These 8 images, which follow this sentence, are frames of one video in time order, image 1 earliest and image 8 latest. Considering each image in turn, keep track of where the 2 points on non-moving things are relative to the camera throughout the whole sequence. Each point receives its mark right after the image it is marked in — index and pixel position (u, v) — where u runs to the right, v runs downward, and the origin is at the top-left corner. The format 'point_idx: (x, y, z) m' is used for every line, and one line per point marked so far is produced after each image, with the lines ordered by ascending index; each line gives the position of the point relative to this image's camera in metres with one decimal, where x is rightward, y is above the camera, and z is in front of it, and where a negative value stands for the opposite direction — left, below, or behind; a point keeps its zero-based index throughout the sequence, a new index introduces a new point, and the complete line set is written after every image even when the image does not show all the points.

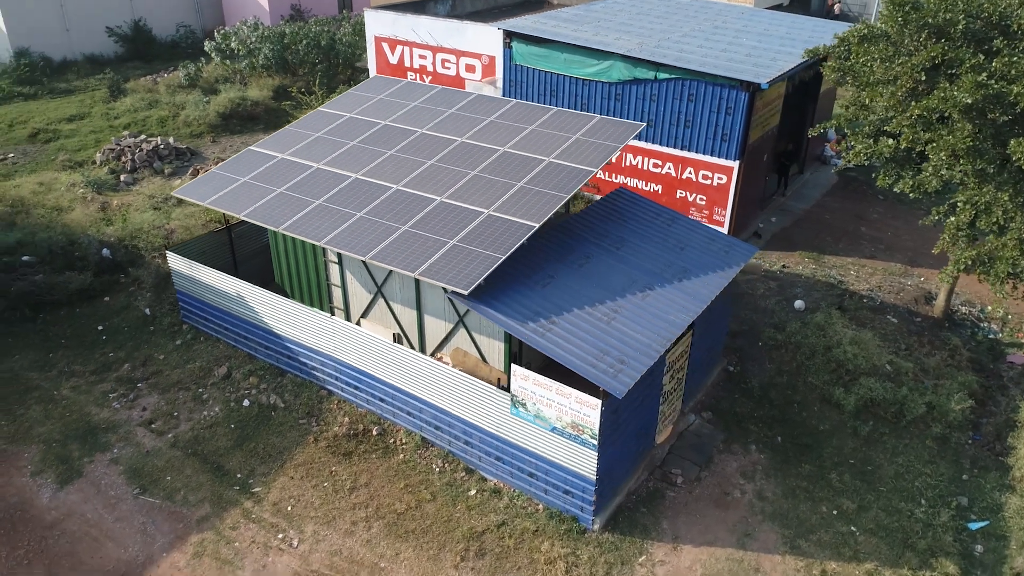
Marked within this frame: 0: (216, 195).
0: (-4.8, +1.6, +12.2) m
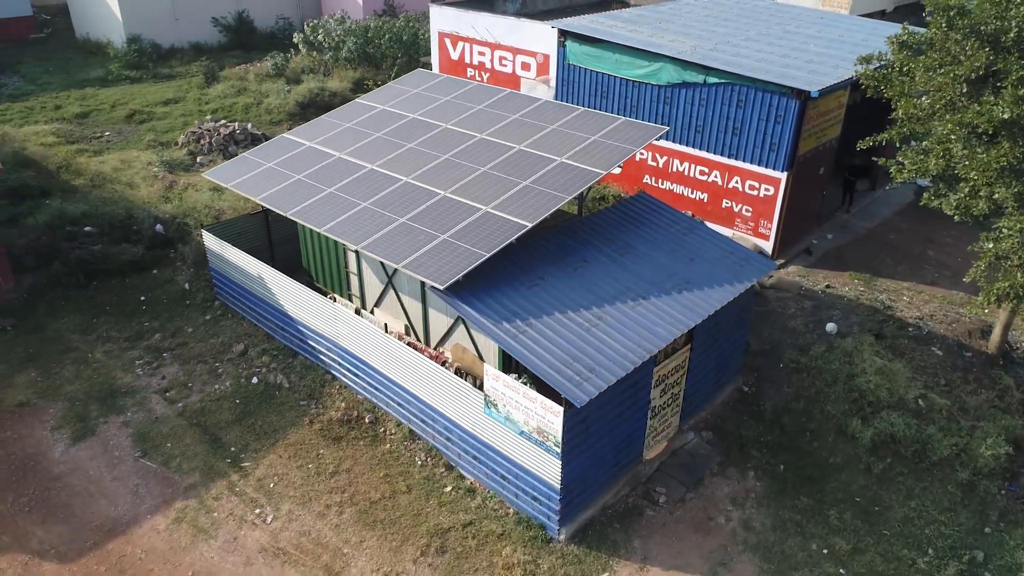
0: (-4.5, +1.9, +12.7) m
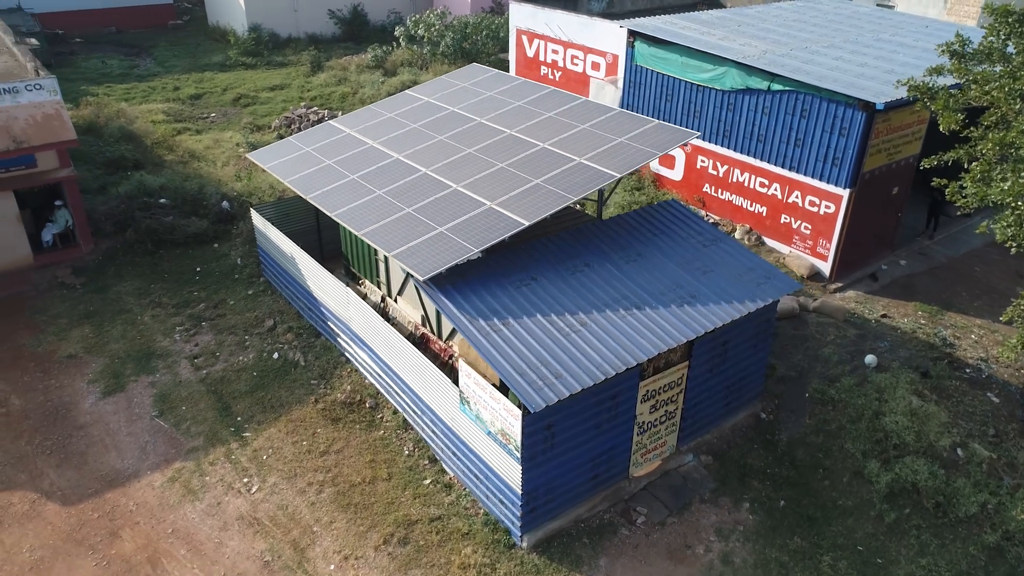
0: (-4.1, +2.3, +13.2) m
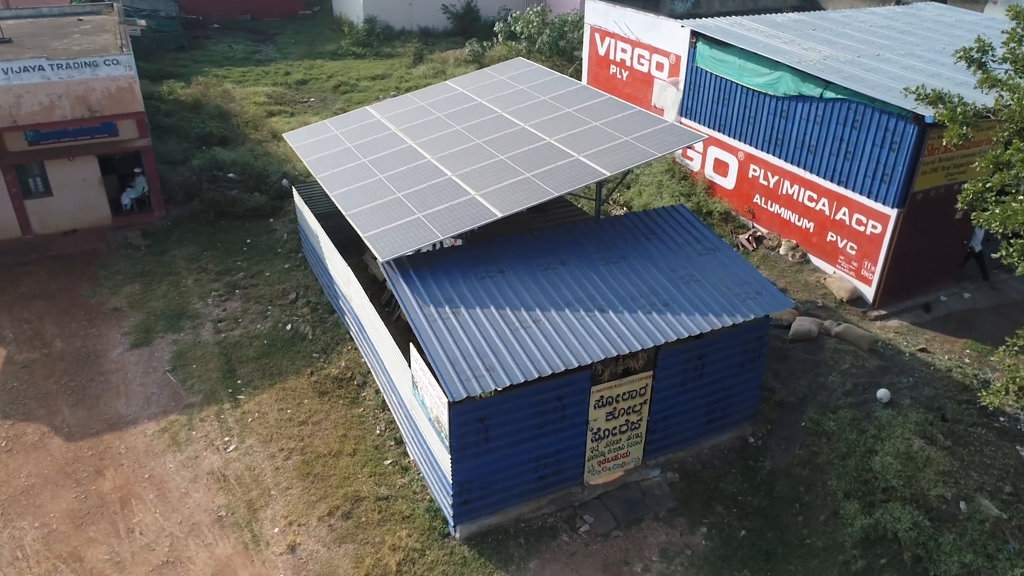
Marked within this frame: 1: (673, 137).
0: (-3.7, +2.7, +13.8) m
1: (+2.4, +2.3, +11.4) m
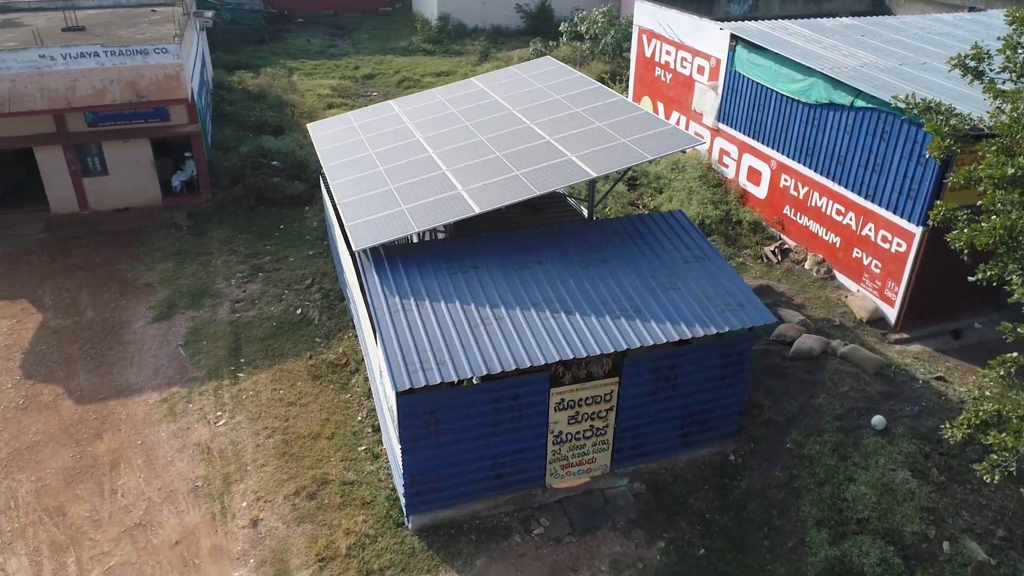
0: (-3.4, +3.0, +14.2) m
1: (+2.3, +2.2, +11.1) m
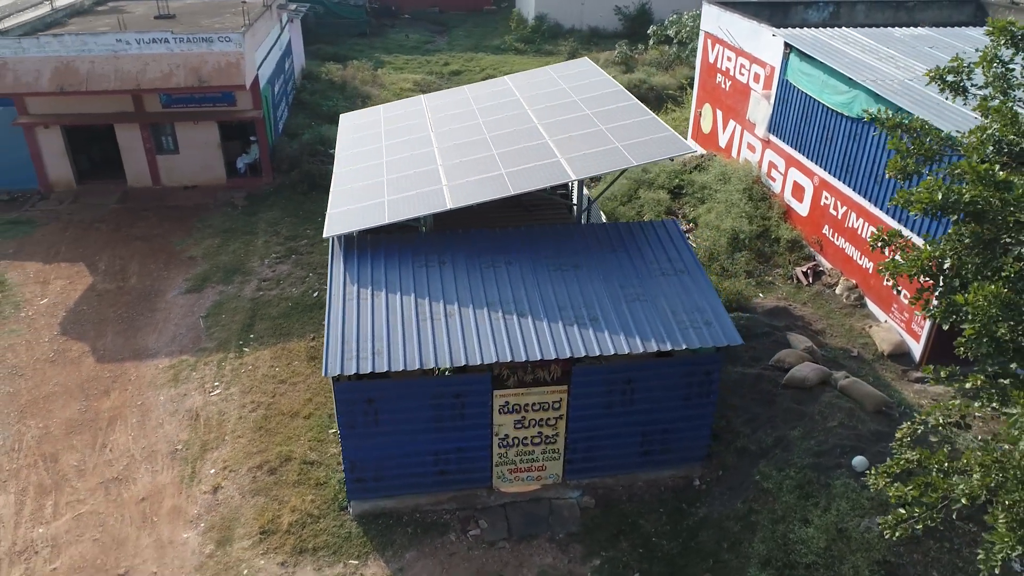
0: (-3.0, +3.2, +14.6) m
1: (+2.1, +2.0, +10.7) m
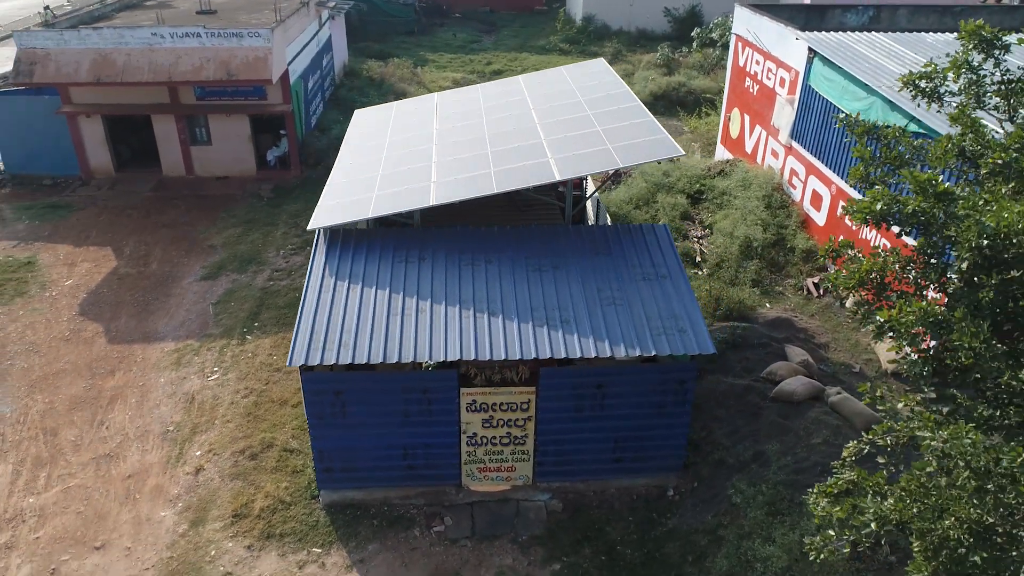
0: (-2.8, +3.3, +14.8) m
1: (+2.0, +1.9, +10.5) m
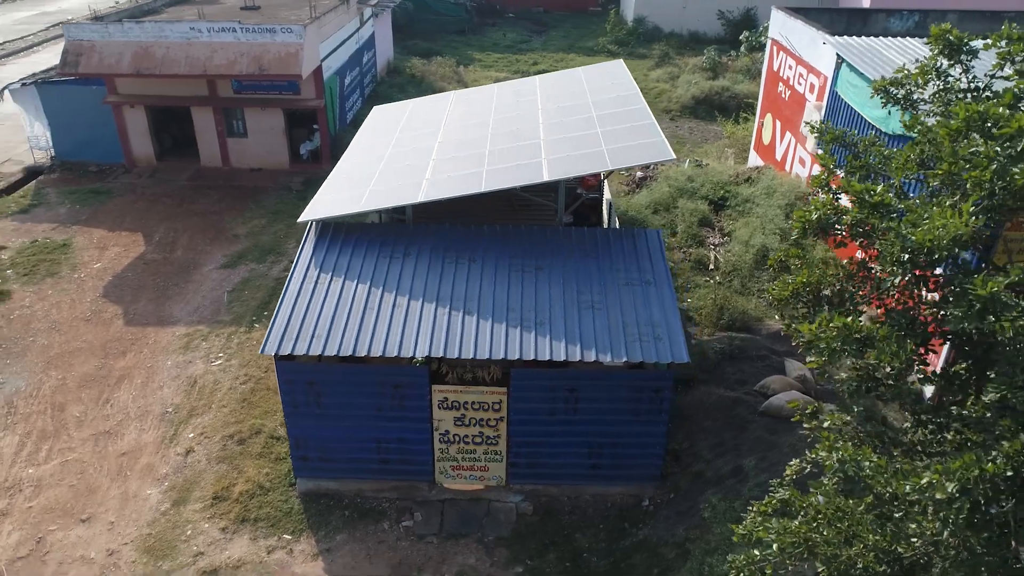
0: (-2.5, +3.5, +14.9) m
1: (+1.8, +1.8, +10.3) m
